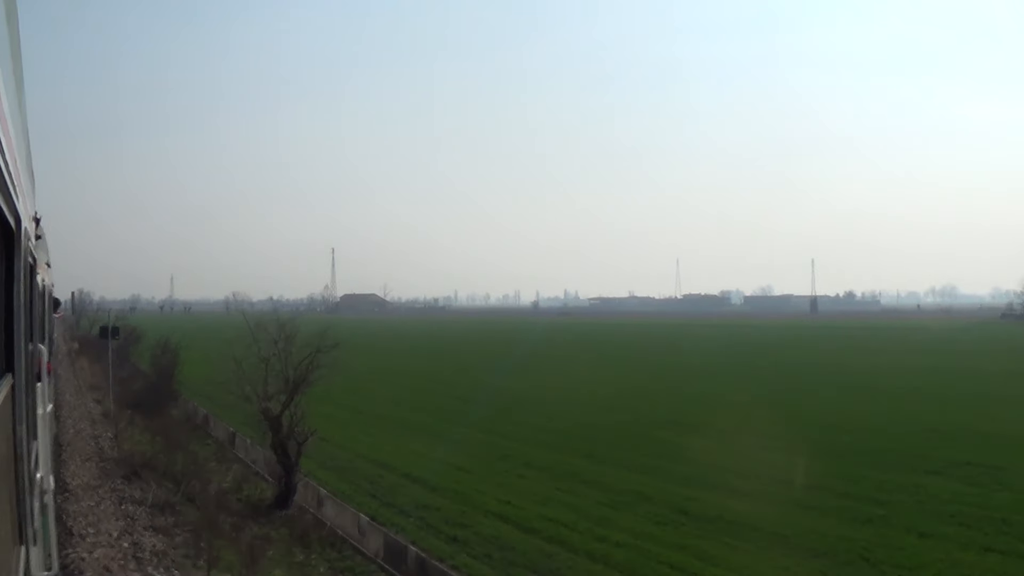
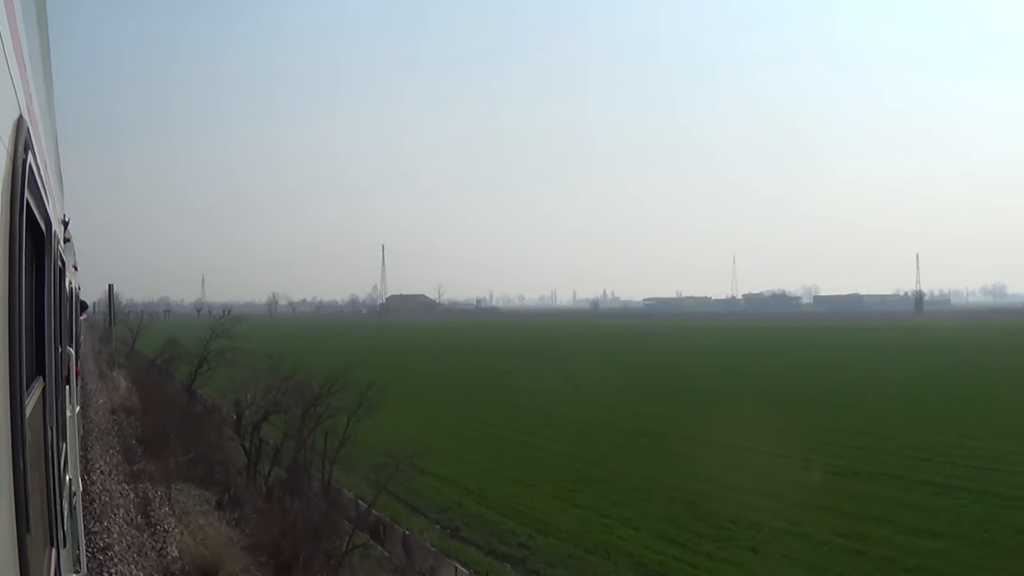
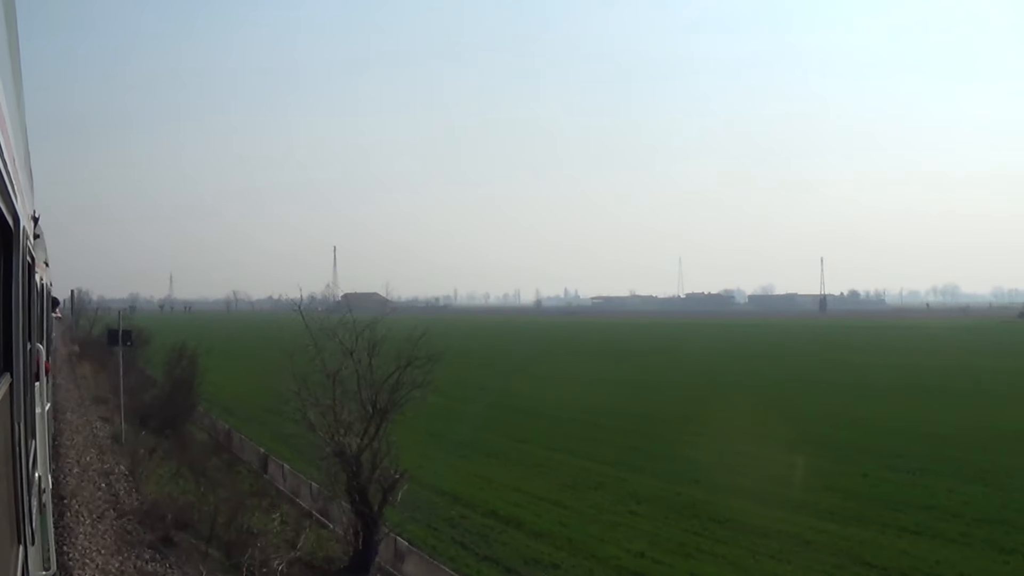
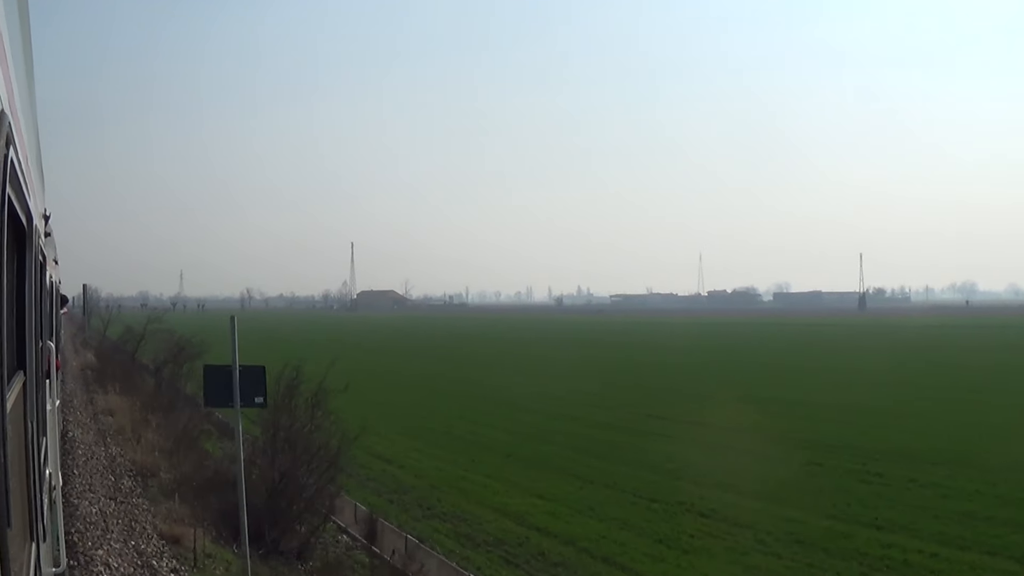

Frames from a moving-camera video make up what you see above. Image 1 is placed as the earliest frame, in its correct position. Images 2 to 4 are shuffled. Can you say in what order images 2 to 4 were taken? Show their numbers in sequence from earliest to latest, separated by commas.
3, 4, 2
